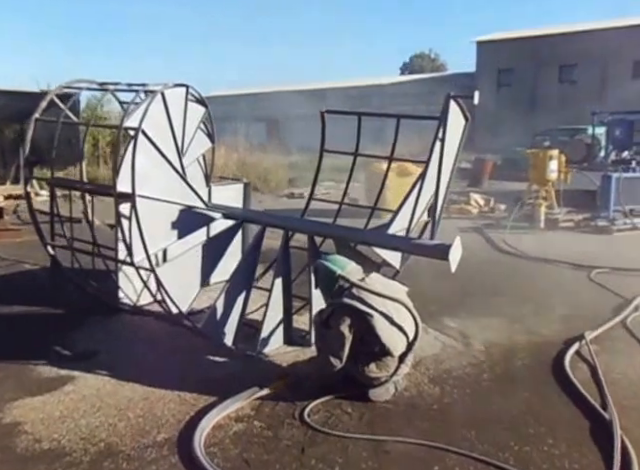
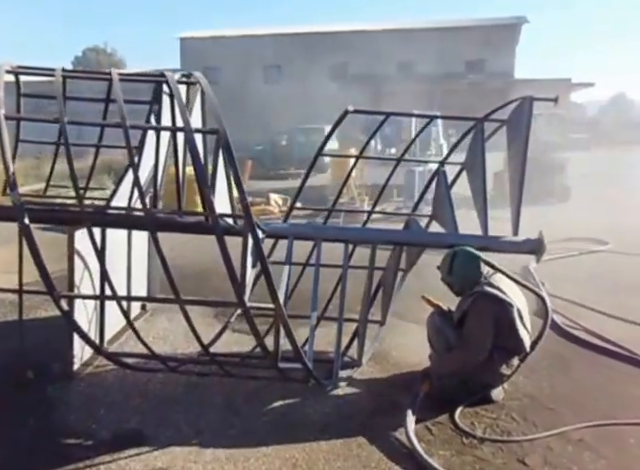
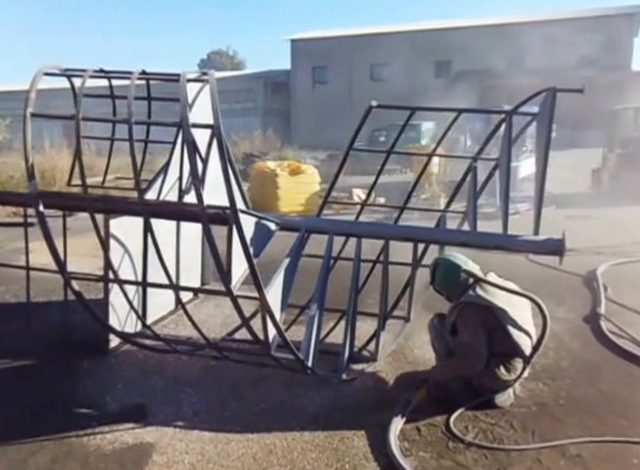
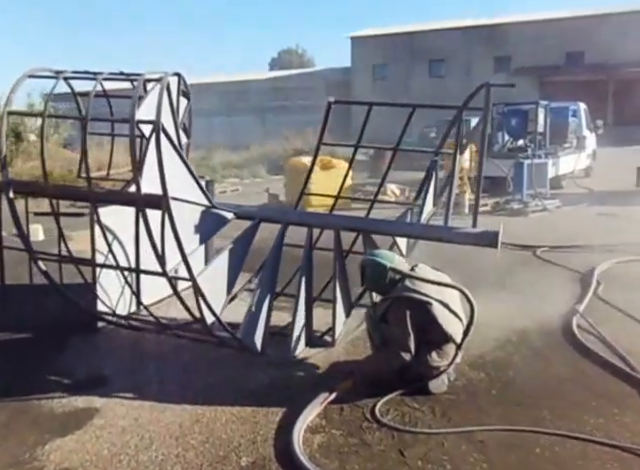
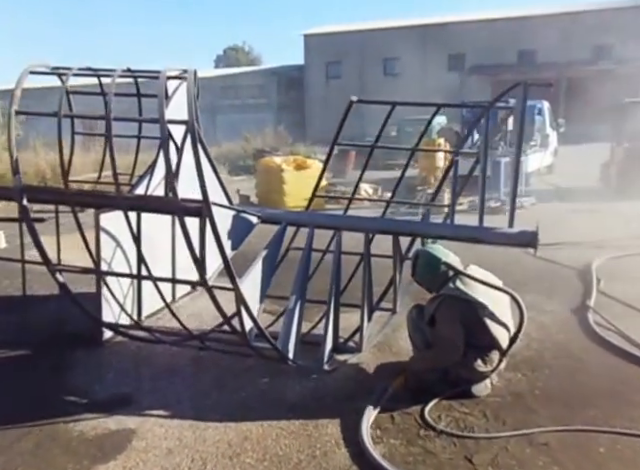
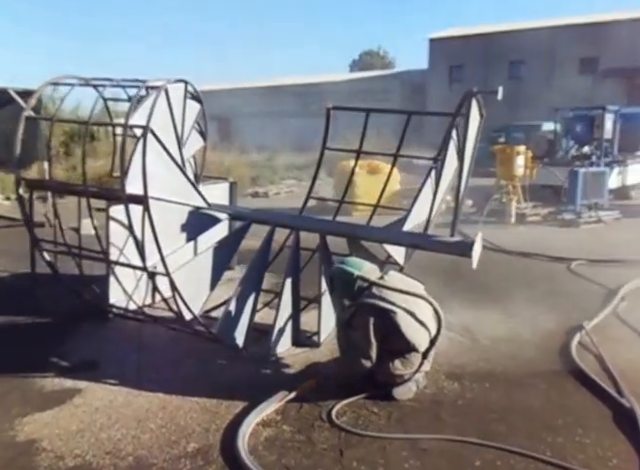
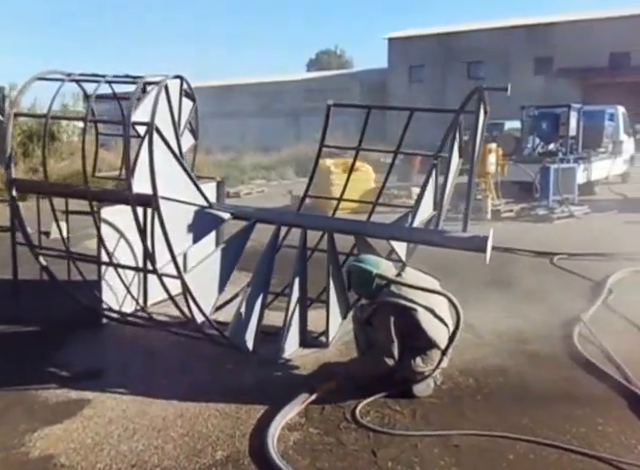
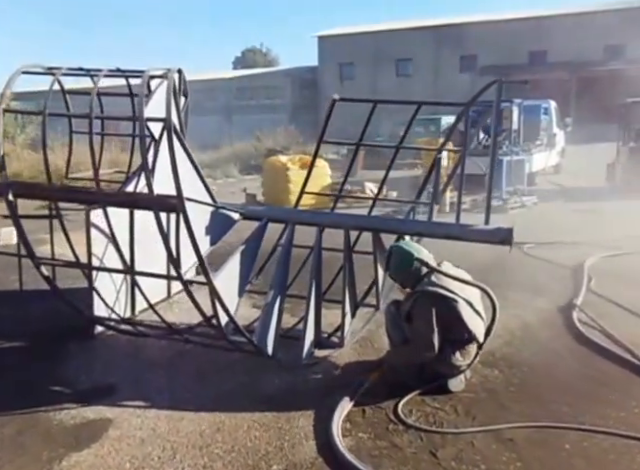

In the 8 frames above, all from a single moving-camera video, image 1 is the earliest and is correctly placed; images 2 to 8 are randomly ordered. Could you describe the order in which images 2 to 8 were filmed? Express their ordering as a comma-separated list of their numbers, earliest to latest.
6, 7, 4, 8, 5, 3, 2
